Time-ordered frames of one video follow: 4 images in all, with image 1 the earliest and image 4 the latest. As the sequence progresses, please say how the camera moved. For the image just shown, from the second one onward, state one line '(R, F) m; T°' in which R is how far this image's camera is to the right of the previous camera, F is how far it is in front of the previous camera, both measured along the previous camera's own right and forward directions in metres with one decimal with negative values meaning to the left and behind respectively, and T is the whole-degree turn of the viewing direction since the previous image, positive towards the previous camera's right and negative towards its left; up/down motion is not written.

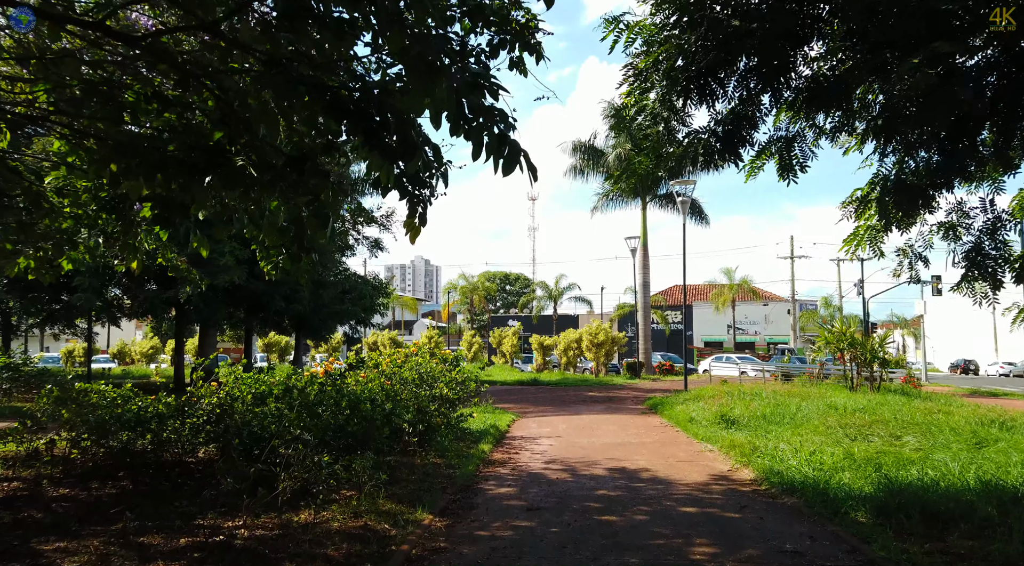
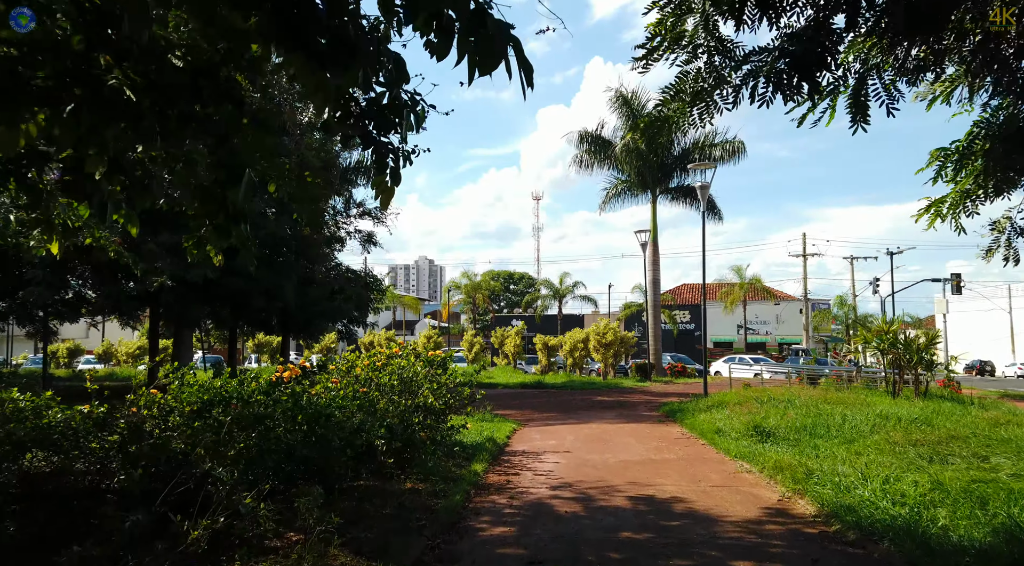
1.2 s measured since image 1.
(+0.1, +1.8) m; 0°
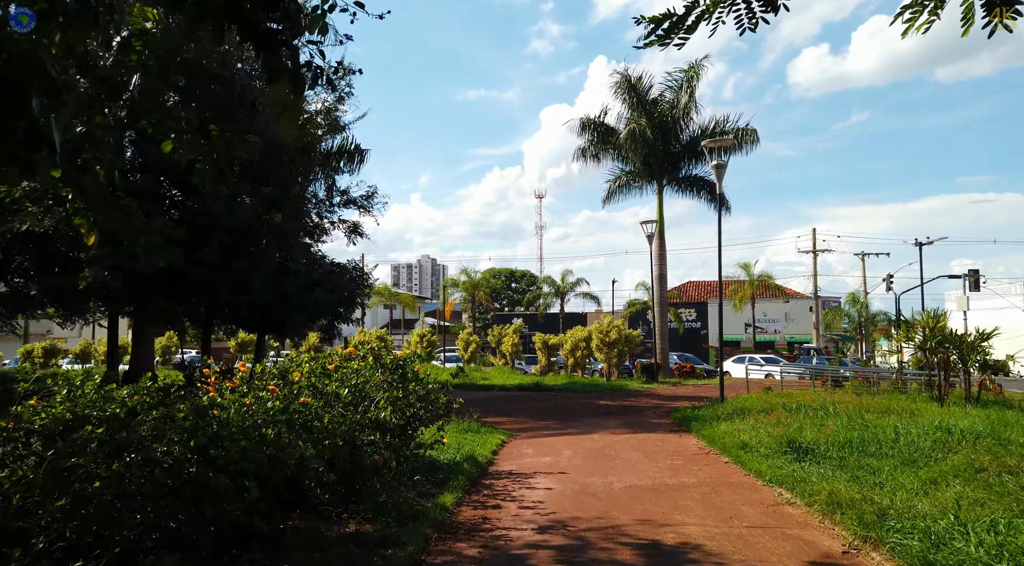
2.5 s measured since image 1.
(+0.2, +1.9) m; 0°
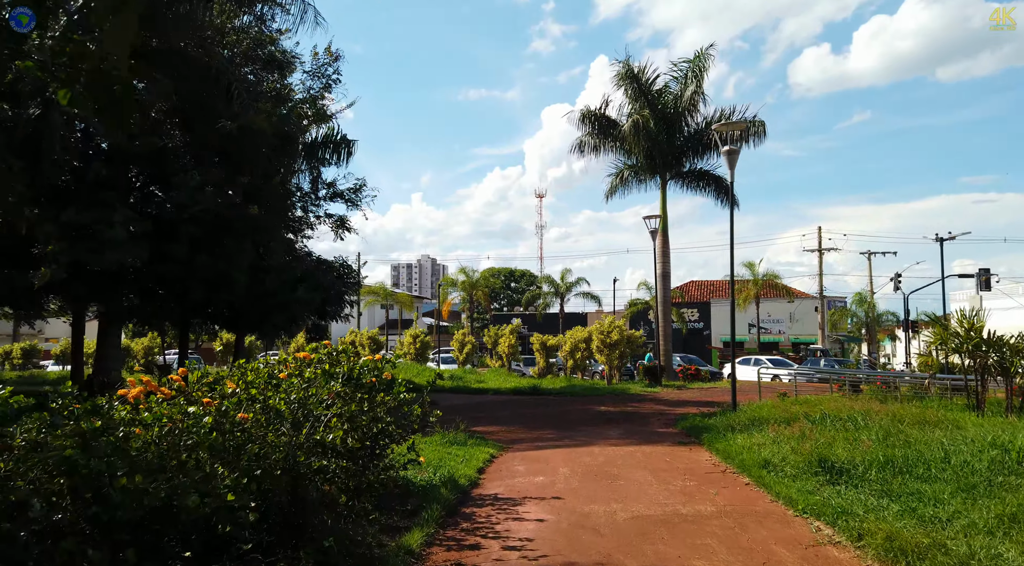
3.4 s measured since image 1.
(+0.1, +1.3) m; 0°
